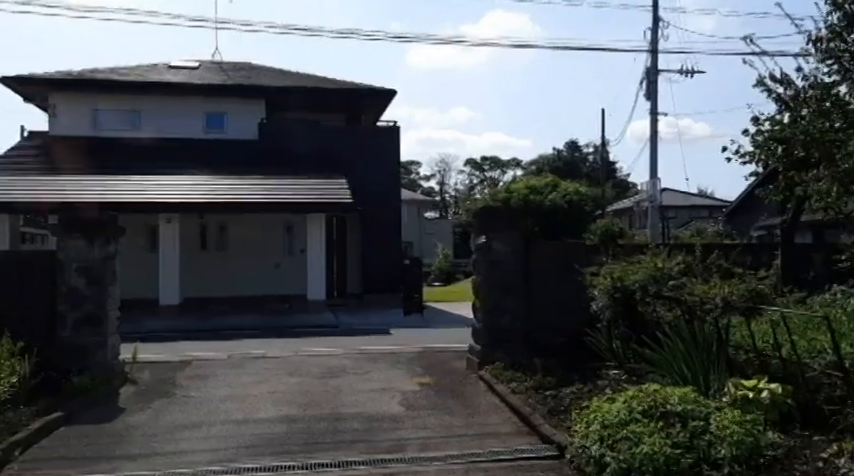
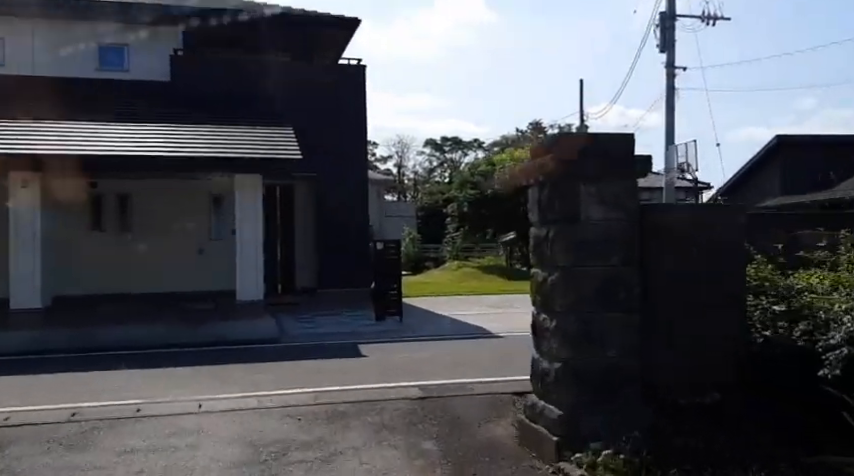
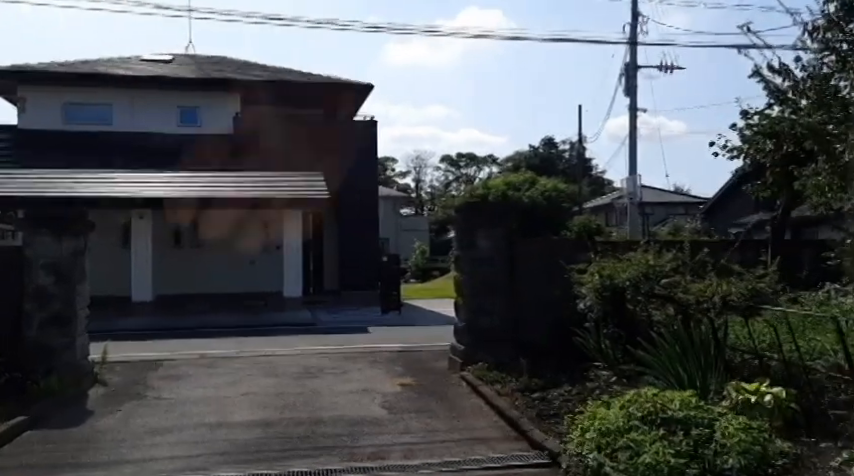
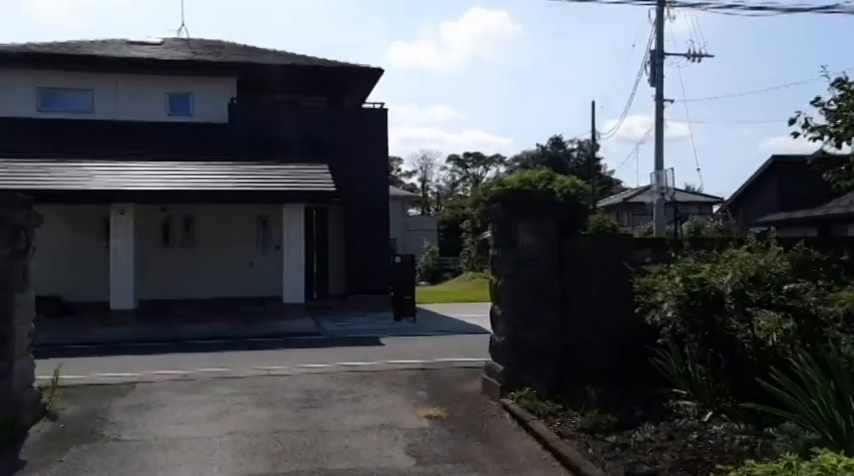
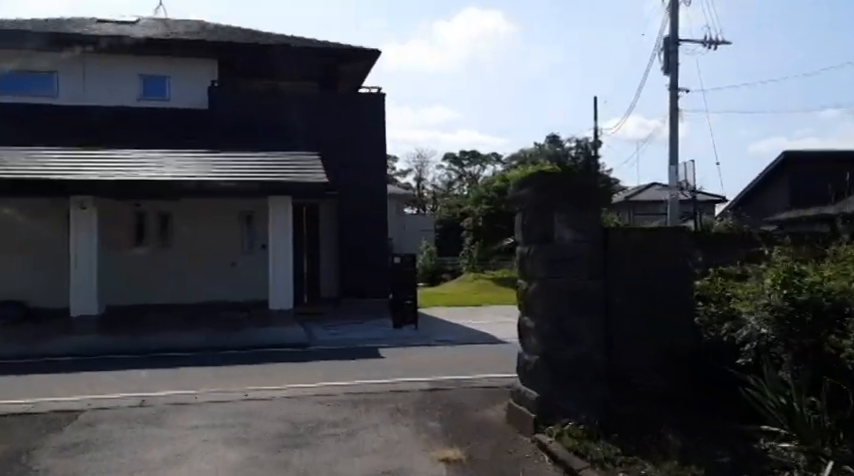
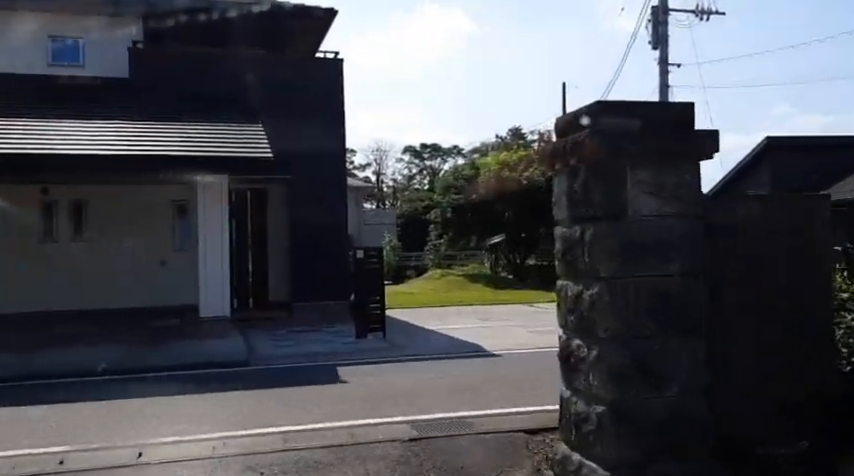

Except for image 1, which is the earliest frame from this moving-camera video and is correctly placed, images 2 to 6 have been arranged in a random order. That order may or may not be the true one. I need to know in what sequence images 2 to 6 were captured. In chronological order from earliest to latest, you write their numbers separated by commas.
3, 4, 5, 2, 6
